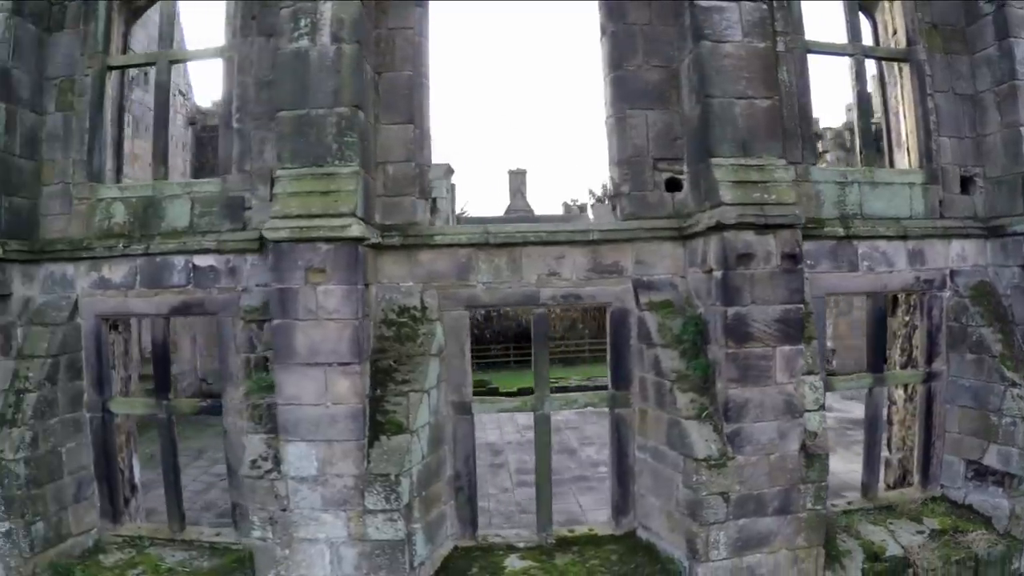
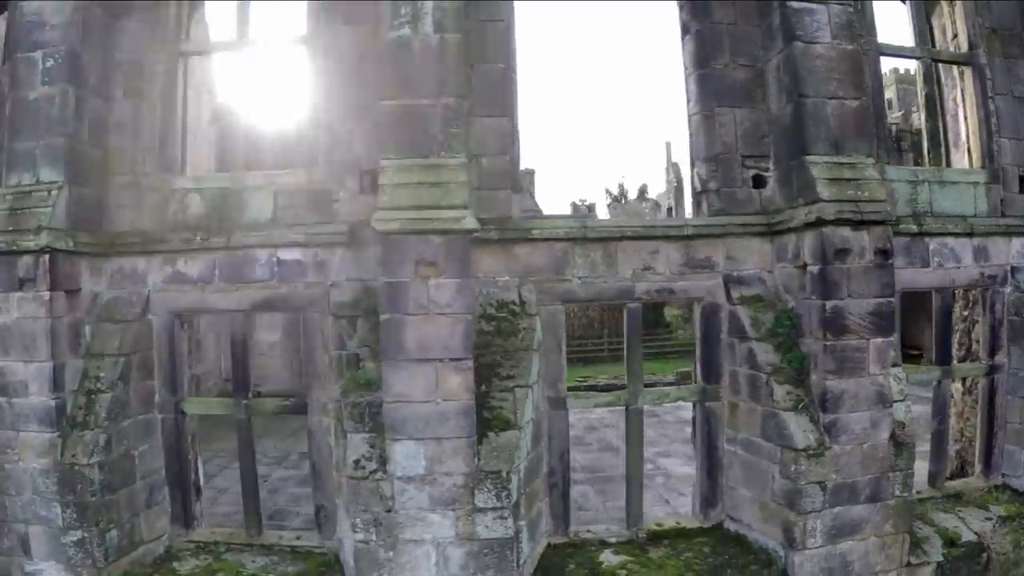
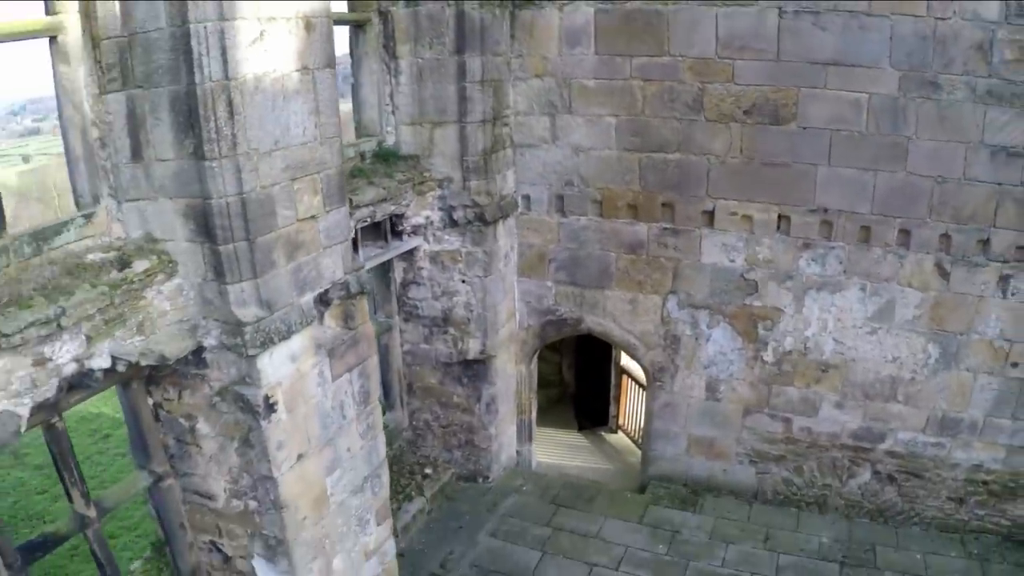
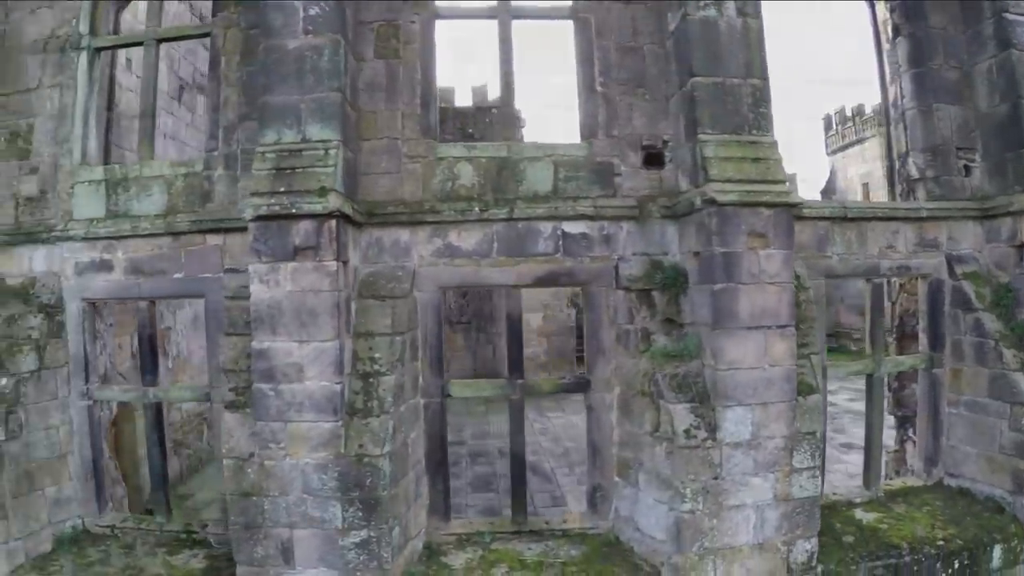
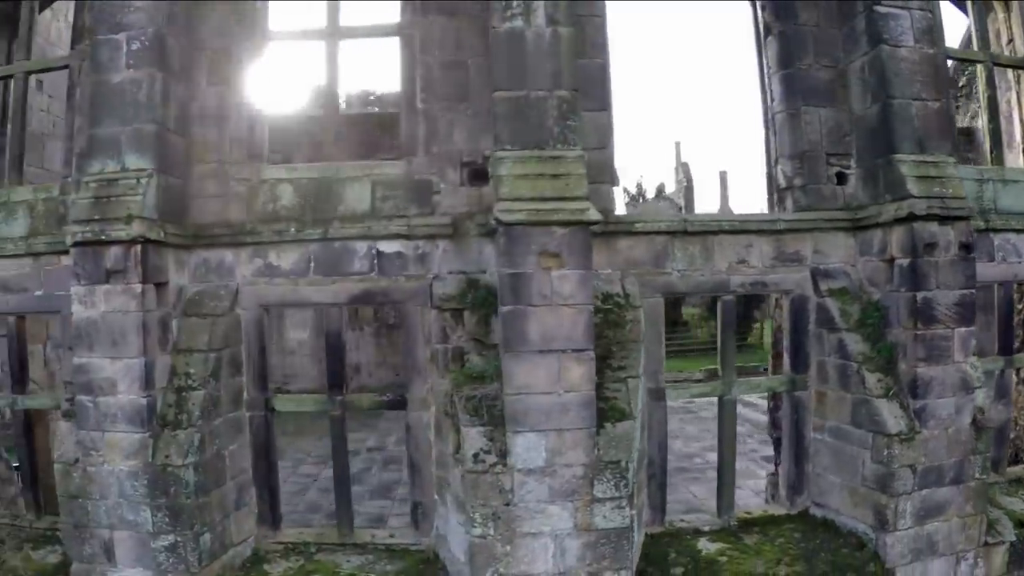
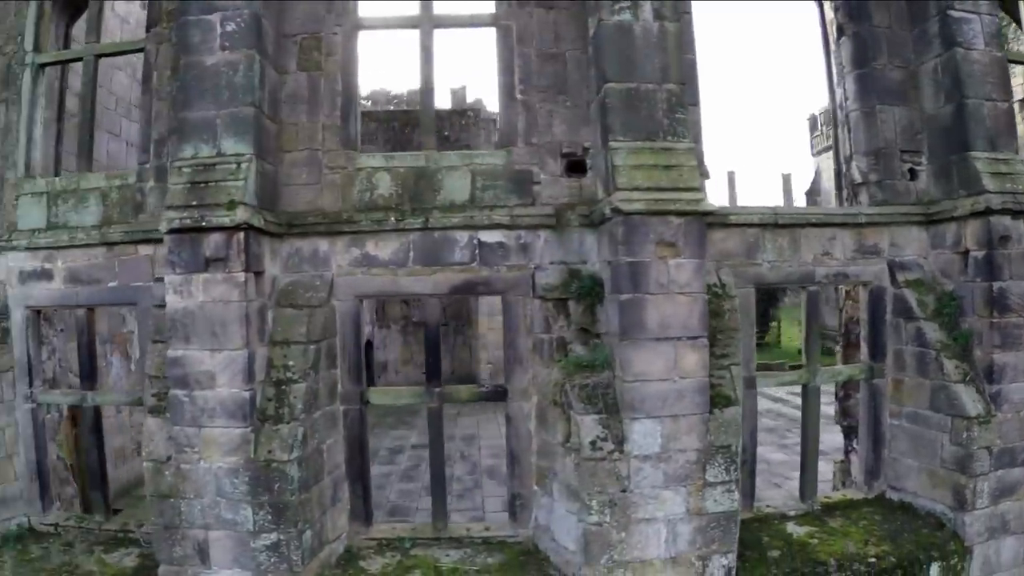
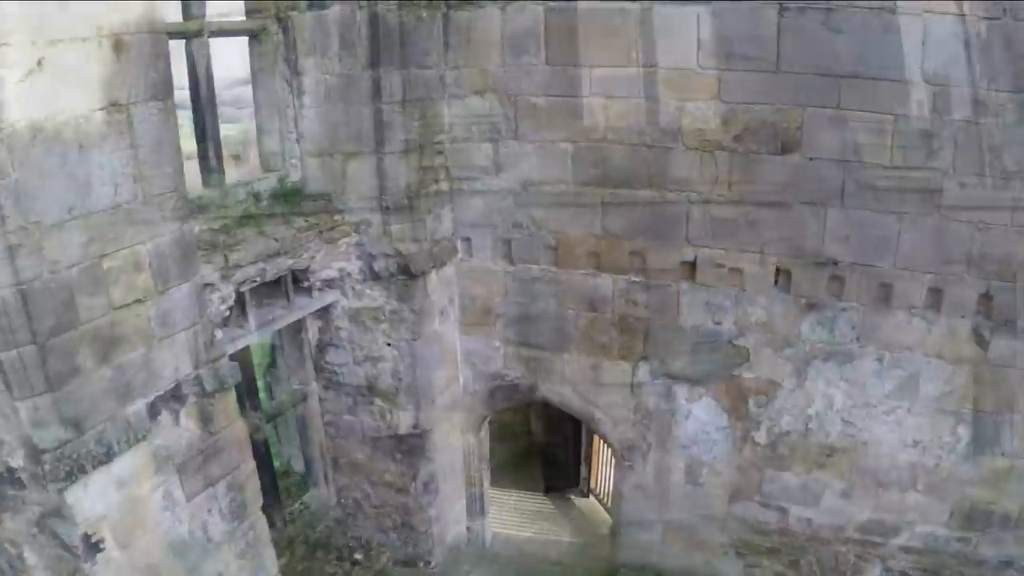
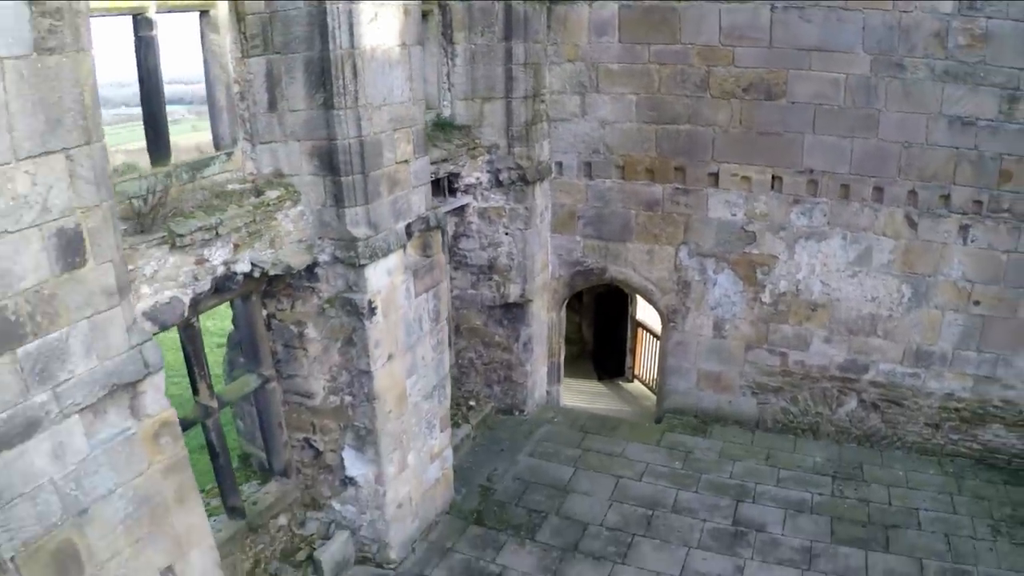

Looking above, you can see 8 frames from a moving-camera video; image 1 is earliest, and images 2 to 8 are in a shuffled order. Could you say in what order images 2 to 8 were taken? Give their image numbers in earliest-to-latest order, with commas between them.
2, 5, 6, 4, 7, 3, 8
